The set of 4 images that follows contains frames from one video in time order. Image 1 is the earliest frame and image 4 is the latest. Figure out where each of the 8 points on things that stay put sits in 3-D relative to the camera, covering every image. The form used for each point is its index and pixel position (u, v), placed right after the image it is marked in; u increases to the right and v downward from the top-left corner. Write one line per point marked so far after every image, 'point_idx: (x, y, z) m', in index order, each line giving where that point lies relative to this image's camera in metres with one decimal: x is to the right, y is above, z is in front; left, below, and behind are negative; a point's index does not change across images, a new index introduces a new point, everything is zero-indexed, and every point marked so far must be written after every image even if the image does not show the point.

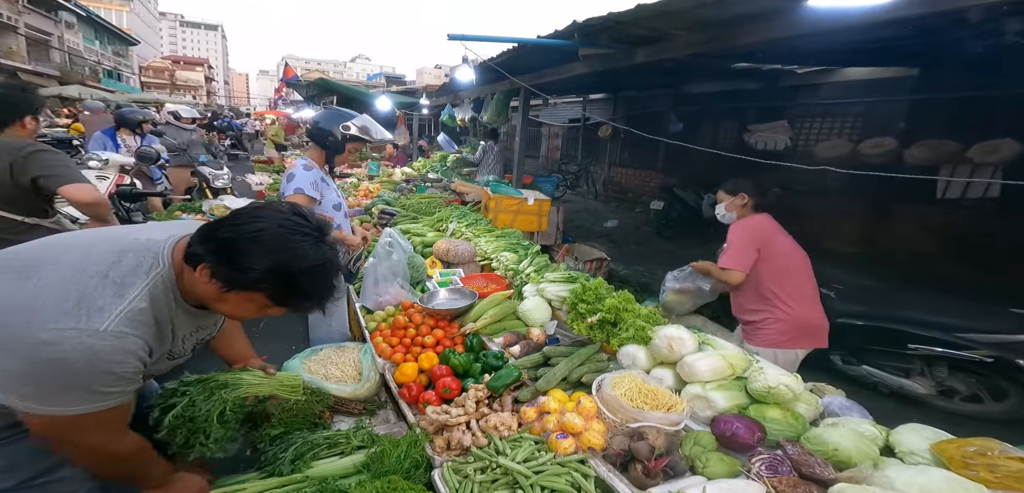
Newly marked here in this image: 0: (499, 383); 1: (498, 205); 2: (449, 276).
0: (-0.1, -0.6, +2.2) m
1: (-0.1, +0.4, +4.5) m
2: (-0.4, -0.2, +3.4) m
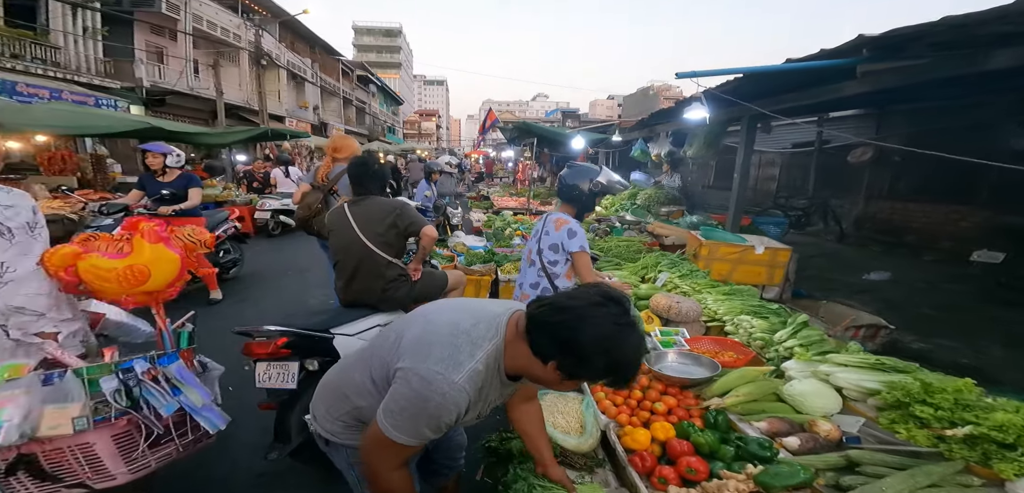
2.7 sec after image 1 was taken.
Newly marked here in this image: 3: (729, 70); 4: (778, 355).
0: (+1.0, -0.9, +1.7) m
1: (+1.7, -0.1, +4.0) m
2: (+1.0, -0.6, +3.0) m
3: (+1.6, +1.3, +3.5) m
4: (+1.5, -0.6, +2.7) m
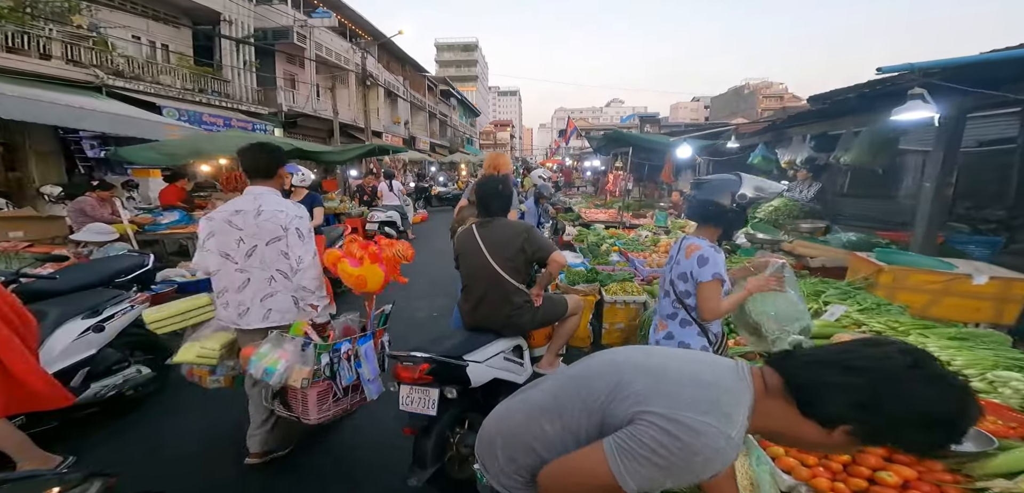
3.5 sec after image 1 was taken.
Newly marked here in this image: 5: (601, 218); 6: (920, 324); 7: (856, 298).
0: (+1.9, -1.1, +1.2) m
1: (+2.8, -0.2, +3.3) m
2: (+2.0, -0.7, +2.5) m
3: (+2.6, +1.1, +2.9) m
4: (+2.4, -0.8, +2.0) m
5: (+2.2, +0.7, +11.8) m
6: (+2.6, -0.5, +3.1) m
7: (+2.6, -0.4, +3.5) m
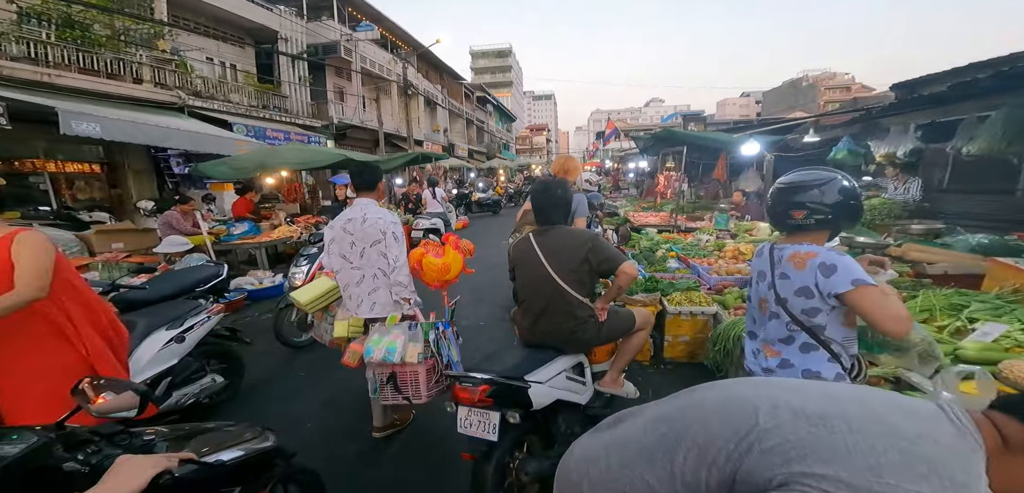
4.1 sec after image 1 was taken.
0: (+2.2, -1.1, +0.6) m
1: (+3.3, -0.3, +2.7) m
2: (+2.5, -0.8, +1.8) m
3: (+3.1, +1.1, +2.2) m
4: (+2.8, -0.8, +1.4) m
5: (+3.2, +0.6, +11.1) m
6: (+3.1, -0.5, +2.4) m
7: (+3.1, -0.4, +2.9) m
